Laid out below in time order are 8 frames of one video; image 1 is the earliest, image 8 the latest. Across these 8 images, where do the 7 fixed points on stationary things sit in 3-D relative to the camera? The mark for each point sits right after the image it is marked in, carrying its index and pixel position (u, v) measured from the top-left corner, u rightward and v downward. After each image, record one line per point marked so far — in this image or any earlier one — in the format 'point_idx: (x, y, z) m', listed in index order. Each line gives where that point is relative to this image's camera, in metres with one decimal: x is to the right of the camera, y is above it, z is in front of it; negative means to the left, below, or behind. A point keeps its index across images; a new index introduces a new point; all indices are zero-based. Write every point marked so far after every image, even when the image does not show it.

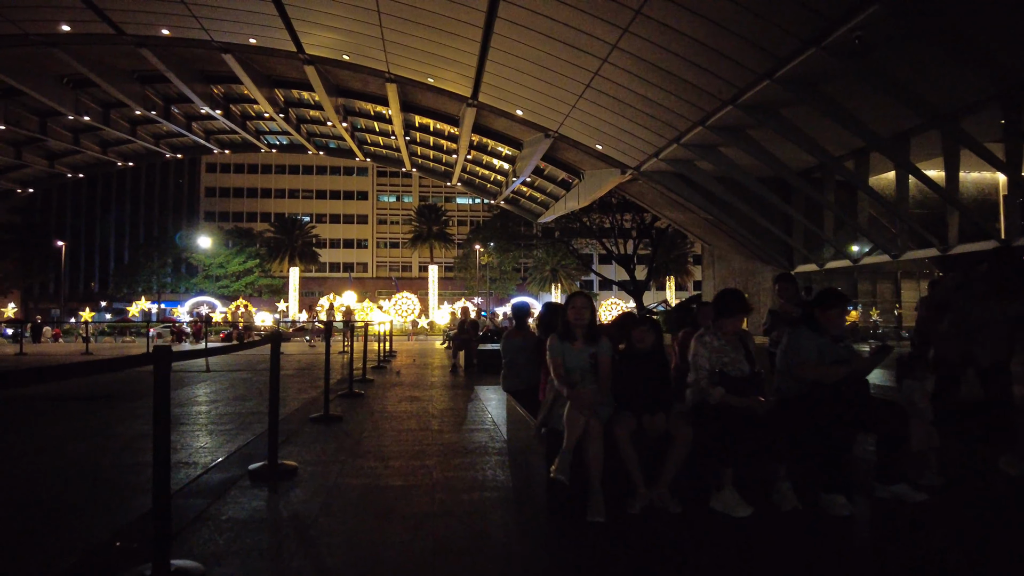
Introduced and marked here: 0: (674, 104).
0: (+4.2, +4.7, +17.2) m
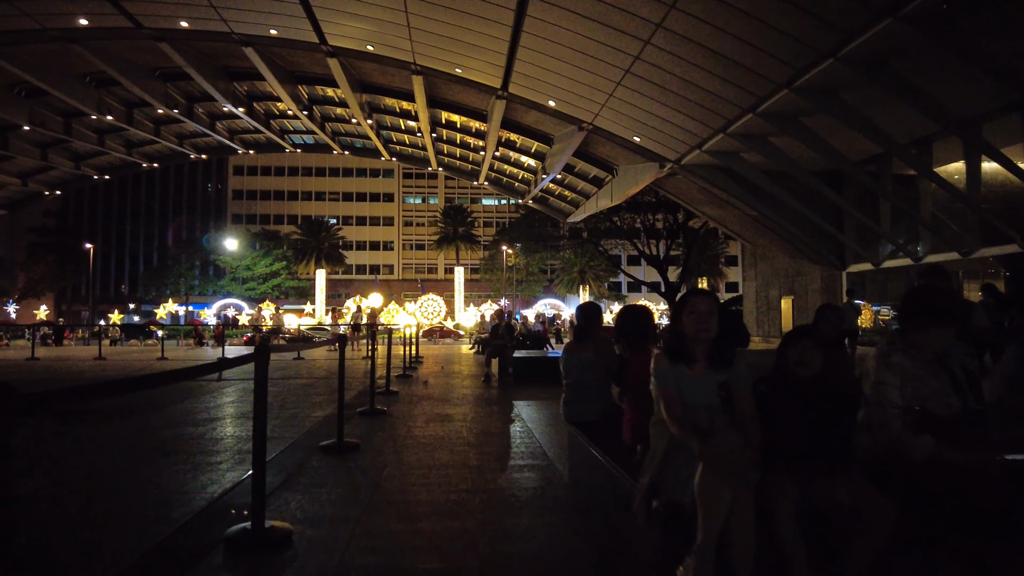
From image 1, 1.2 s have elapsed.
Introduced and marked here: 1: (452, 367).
0: (+5.0, +4.7, +15.9) m
1: (-1.4, -1.8, +15.2) m
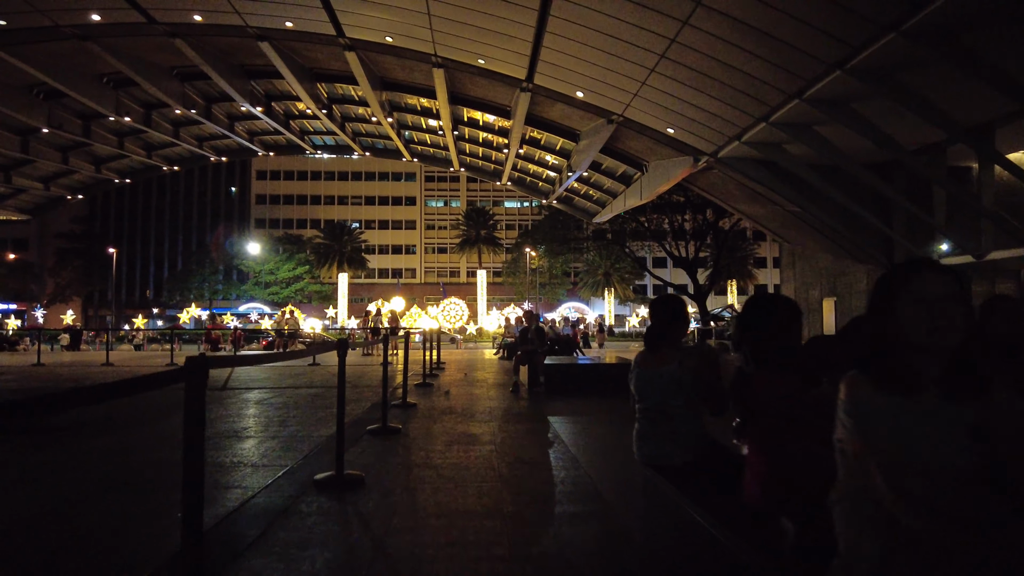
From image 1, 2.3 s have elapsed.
0: (+5.6, +4.7, +14.7) m
1: (-0.8, -1.8, +14.2) m
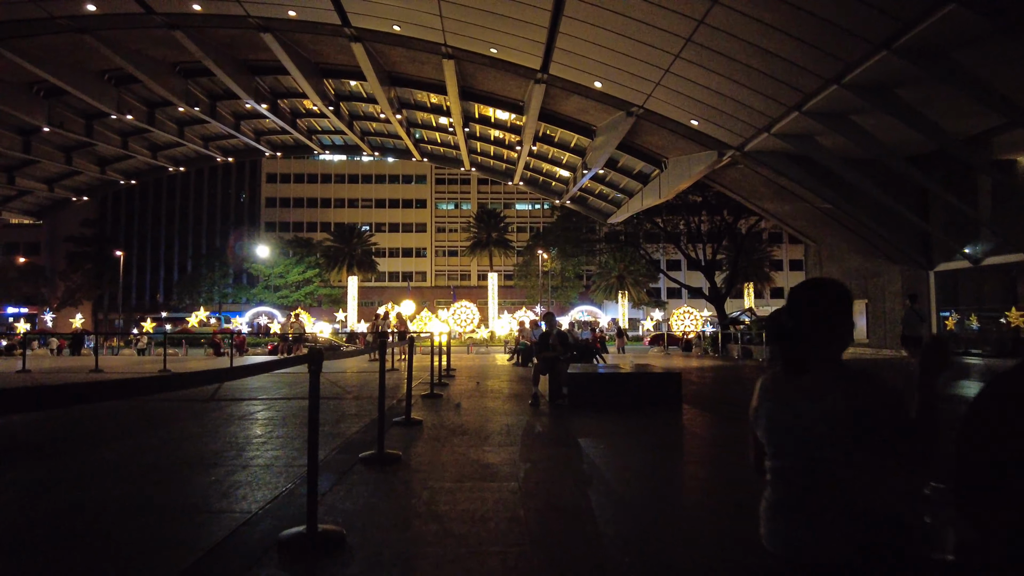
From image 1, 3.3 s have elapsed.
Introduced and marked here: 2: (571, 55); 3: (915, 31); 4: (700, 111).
0: (+6.0, +4.7, +13.6) m
1: (-0.4, -1.8, +13.1) m
2: (+1.6, +6.1, +17.6) m
3: (+7.0, +4.5, +11.7) m
4: (+5.1, +4.8, +17.9) m
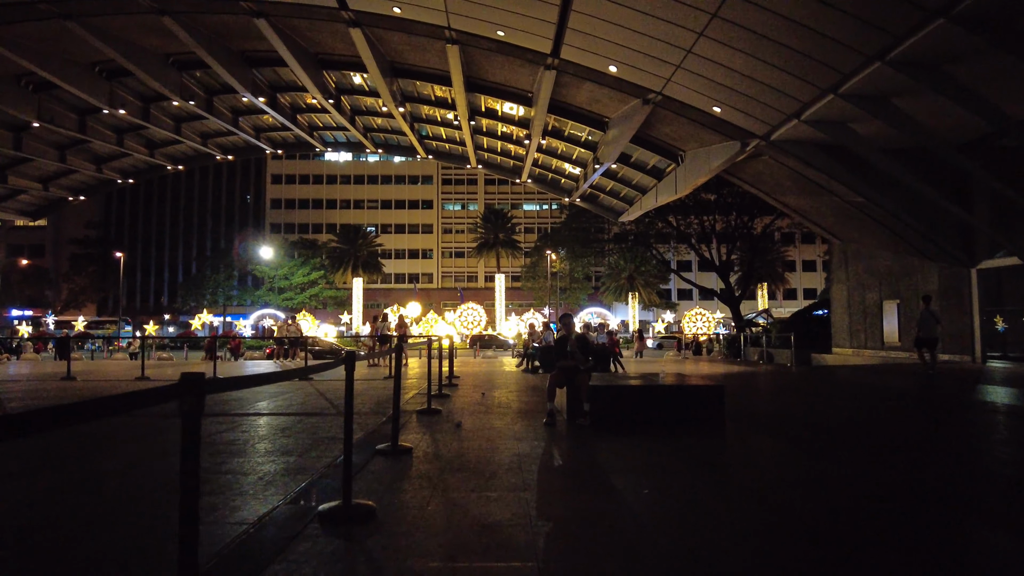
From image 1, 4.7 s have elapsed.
0: (+6.1, +4.7, +12.3) m
1: (-0.3, -1.8, +11.9) m
2: (+1.8, +6.2, +16.3) m
3: (+7.2, +4.5, +10.3) m
4: (+5.3, +4.8, +16.6) m
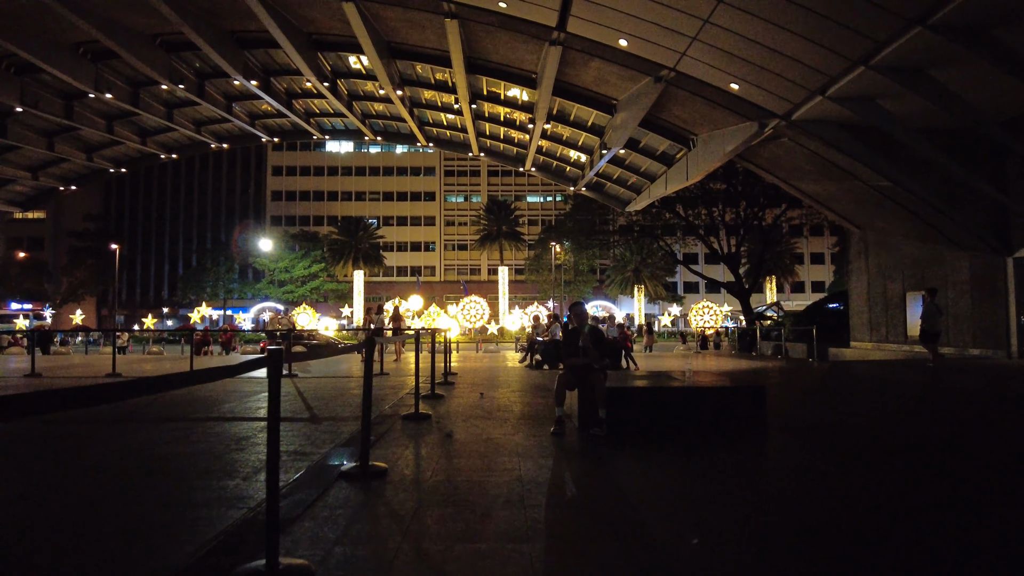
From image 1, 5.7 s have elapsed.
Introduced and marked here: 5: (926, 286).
0: (+6.2, +4.9, +11.1) m
1: (-0.2, -1.6, +10.8) m
2: (+1.8, +6.4, +15.2) m
3: (+7.2, +4.7, +9.2) m
4: (+5.3, +5.0, +15.4) m
5: (+12.2, +0.1, +19.6) m
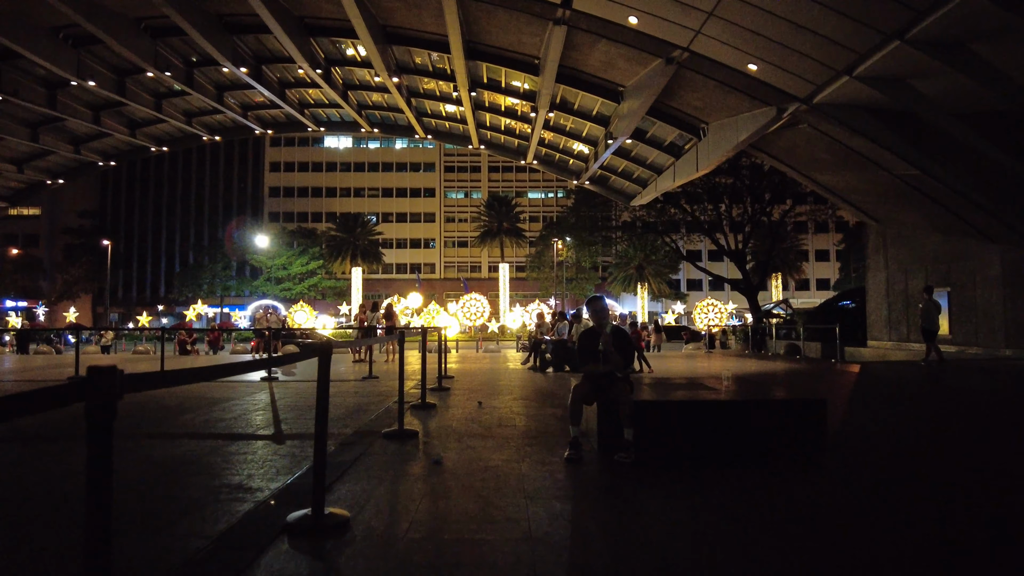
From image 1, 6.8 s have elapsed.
0: (+6.2, +5.0, +10.0) m
1: (-0.2, -1.6, +9.7) m
2: (+1.9, +6.5, +14.1) m
3: (+7.2, +4.7, +8.1) m
4: (+5.4, +5.1, +14.3) m
5: (+12.2, +0.2, +18.5) m
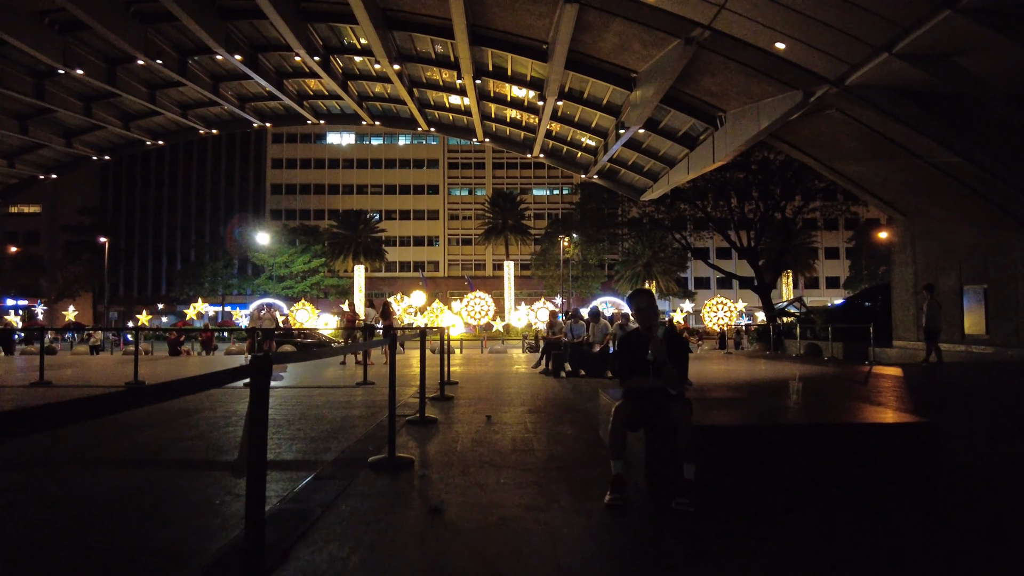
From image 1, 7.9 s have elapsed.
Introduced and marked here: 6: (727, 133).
0: (+6.3, +5.1, +8.9) m
1: (-0.1, -1.5, +8.6) m
2: (+2.0, +6.6, +12.9) m
3: (+7.4, +4.8, +6.9) m
4: (+5.6, +5.2, +13.2) m
5: (+12.4, +0.2, +17.3) m
6: (+6.4, +4.6, +19.6) m
